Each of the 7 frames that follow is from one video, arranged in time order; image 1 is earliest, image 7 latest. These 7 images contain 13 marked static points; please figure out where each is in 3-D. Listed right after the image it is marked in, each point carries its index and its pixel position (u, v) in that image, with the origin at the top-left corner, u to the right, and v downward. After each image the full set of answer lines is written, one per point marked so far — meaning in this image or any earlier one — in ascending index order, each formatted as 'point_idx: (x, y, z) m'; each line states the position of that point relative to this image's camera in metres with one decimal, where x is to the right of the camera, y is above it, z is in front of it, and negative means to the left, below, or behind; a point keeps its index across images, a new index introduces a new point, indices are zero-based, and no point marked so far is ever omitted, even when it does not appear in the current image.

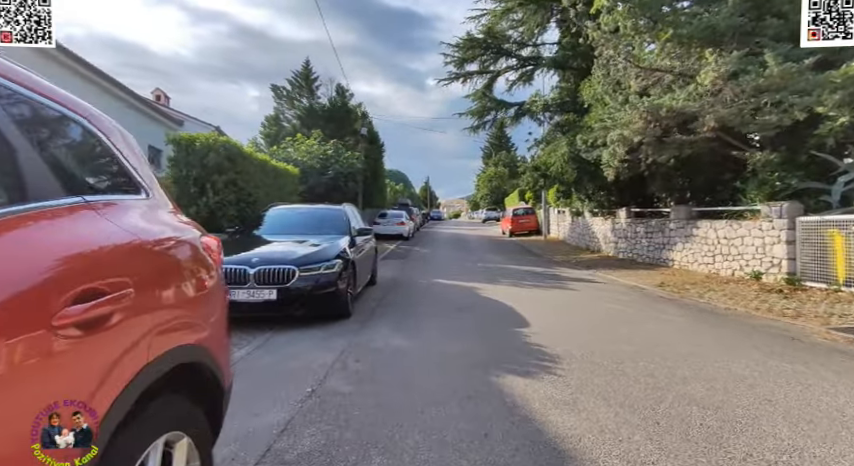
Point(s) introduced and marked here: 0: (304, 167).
0: (-4.8, +2.6, +16.6) m
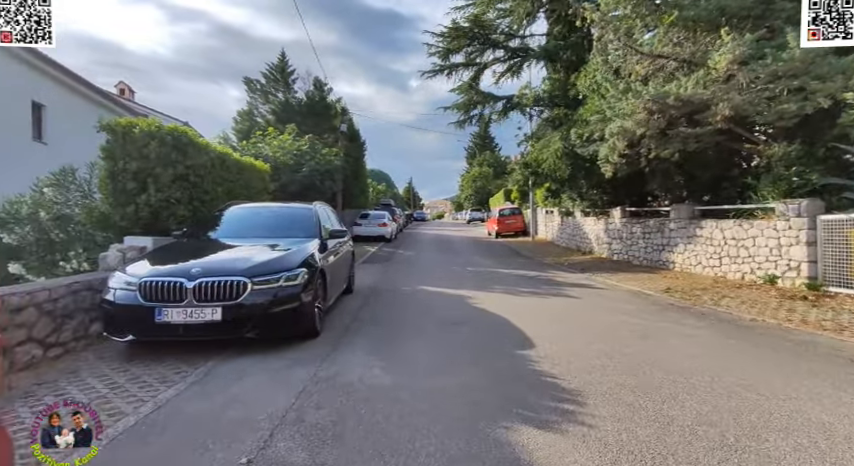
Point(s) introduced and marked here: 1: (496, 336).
0: (-5.4, +2.5, +15.3) m
1: (+0.9, -1.3, +5.5) m
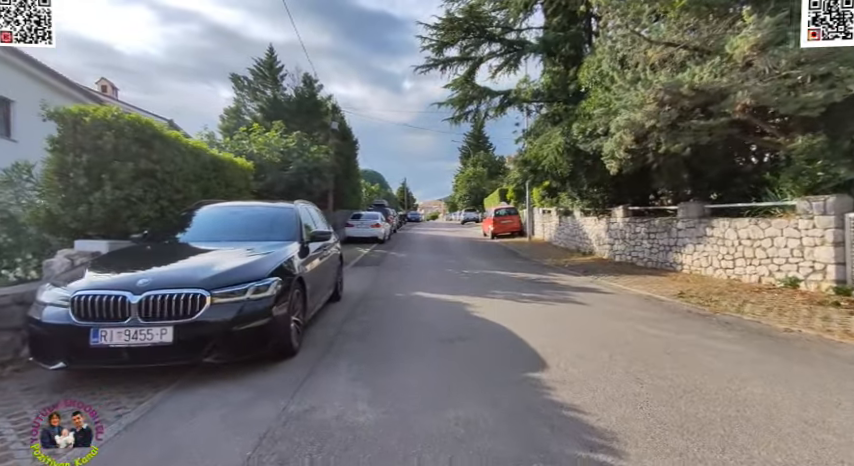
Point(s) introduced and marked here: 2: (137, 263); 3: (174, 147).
0: (-5.6, +2.5, +14.5) m
1: (+0.8, -1.3, +4.8) m
2: (-3.4, -0.2, +4.9) m
3: (-4.5, +1.5, +7.4) m
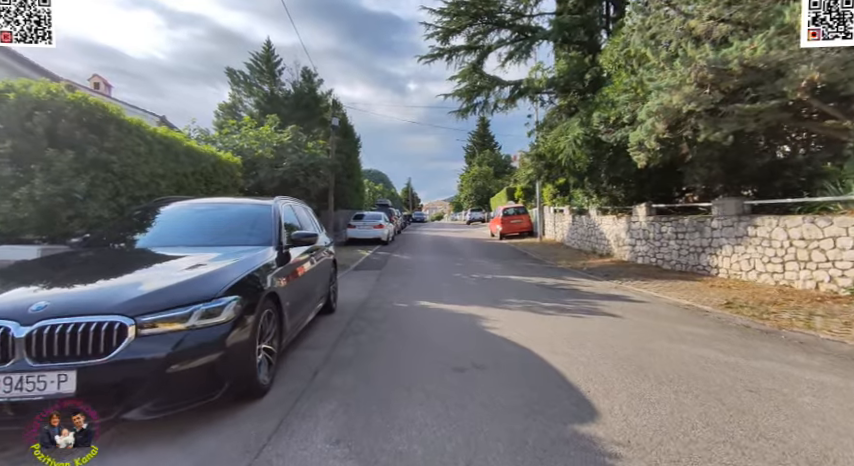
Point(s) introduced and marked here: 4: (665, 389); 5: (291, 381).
0: (-5.5, +2.4, +13.5) m
1: (+0.9, -1.4, +3.7) m
2: (-3.3, -0.3, +3.8) m
3: (-4.4, +1.4, +6.4) m
4: (+2.1, -1.4, +3.8) m
5: (-1.3, -1.4, +4.0) m
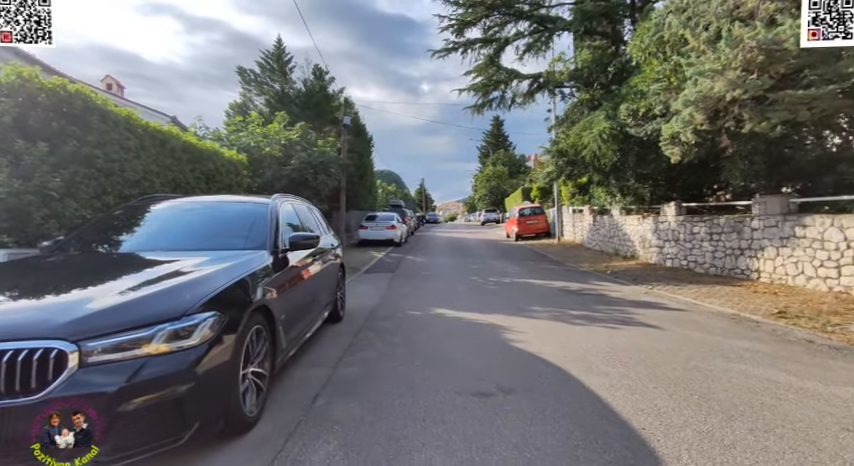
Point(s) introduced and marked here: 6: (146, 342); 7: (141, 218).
0: (-5.0, +2.4, +13.0) m
1: (+1.0, -1.4, +3.0) m
2: (-3.1, -0.3, +3.3) m
3: (-4.2, +1.4, +5.9) m
4: (+2.2, -1.4, +3.1) m
5: (-1.1, -1.4, +3.4) m
6: (-1.5, -0.6, +2.4) m
7: (-3.2, +0.2, +4.7) m
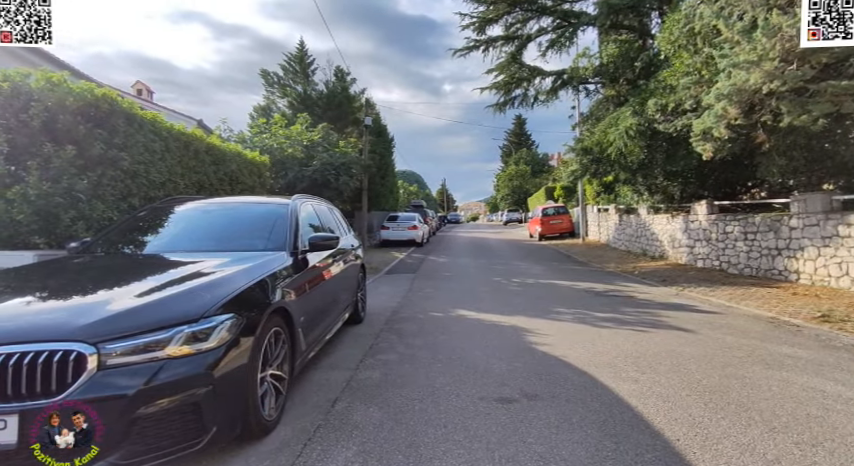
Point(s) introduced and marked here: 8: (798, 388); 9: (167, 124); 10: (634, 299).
0: (-4.4, +2.3, +13.1) m
1: (+1.2, -1.4, +2.8) m
2: (-3.0, -0.3, +3.3) m
3: (-3.9, +1.4, +6.0) m
4: (+2.4, -1.4, +2.9) m
5: (-1.0, -1.4, +3.3) m
6: (-1.4, -0.6, +2.3) m
7: (-2.9, +0.1, +4.8) m
8: (+3.3, -1.4, +3.8) m
9: (-4.0, +1.7, +6.6) m
10: (+4.0, -1.3, +8.4) m
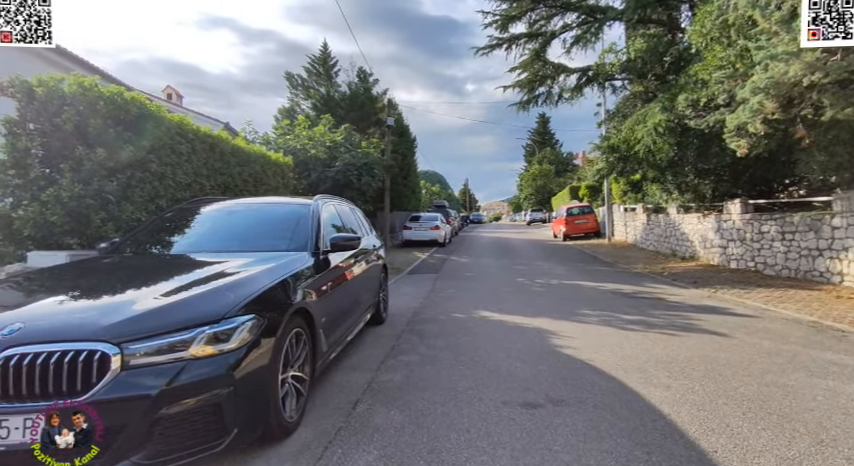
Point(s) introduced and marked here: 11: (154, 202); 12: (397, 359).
0: (-3.7, +2.3, +13.3) m
1: (+1.3, -1.4, +2.7) m
2: (-2.8, -0.3, +3.4) m
3: (-3.6, +1.4, +6.1) m
4: (+2.5, -1.4, +2.7) m
5: (-0.8, -1.4, +3.3) m
6: (-1.3, -0.6, +2.3) m
7: (-2.7, +0.1, +4.9) m
8: (+3.5, -1.4, +3.6) m
9: (-3.6, +1.6, +6.8) m
10: (+4.4, -1.3, +8.1) m
11: (-3.8, +0.4, +6.0) m
12: (-0.3, -1.4, +4.7) m
